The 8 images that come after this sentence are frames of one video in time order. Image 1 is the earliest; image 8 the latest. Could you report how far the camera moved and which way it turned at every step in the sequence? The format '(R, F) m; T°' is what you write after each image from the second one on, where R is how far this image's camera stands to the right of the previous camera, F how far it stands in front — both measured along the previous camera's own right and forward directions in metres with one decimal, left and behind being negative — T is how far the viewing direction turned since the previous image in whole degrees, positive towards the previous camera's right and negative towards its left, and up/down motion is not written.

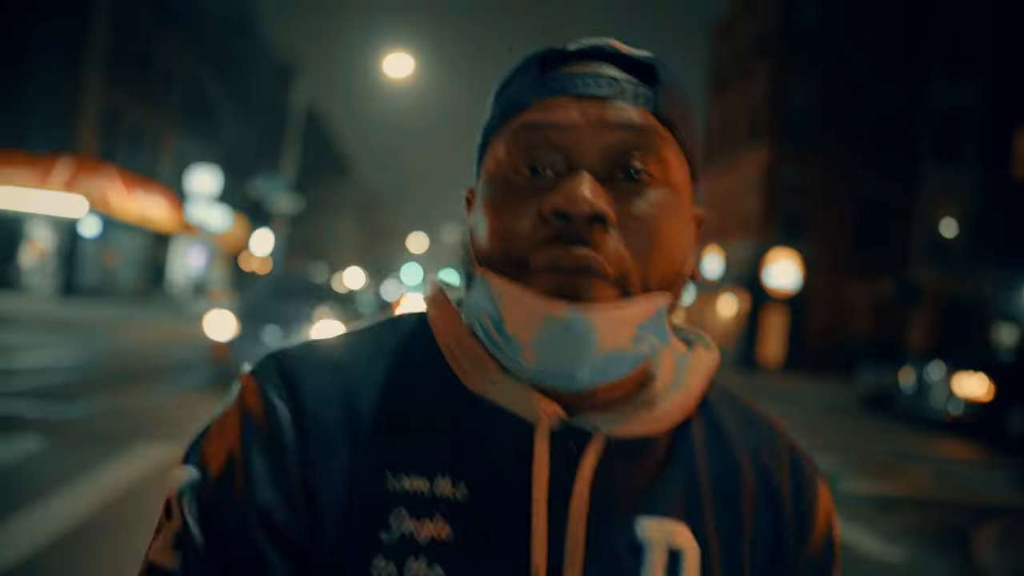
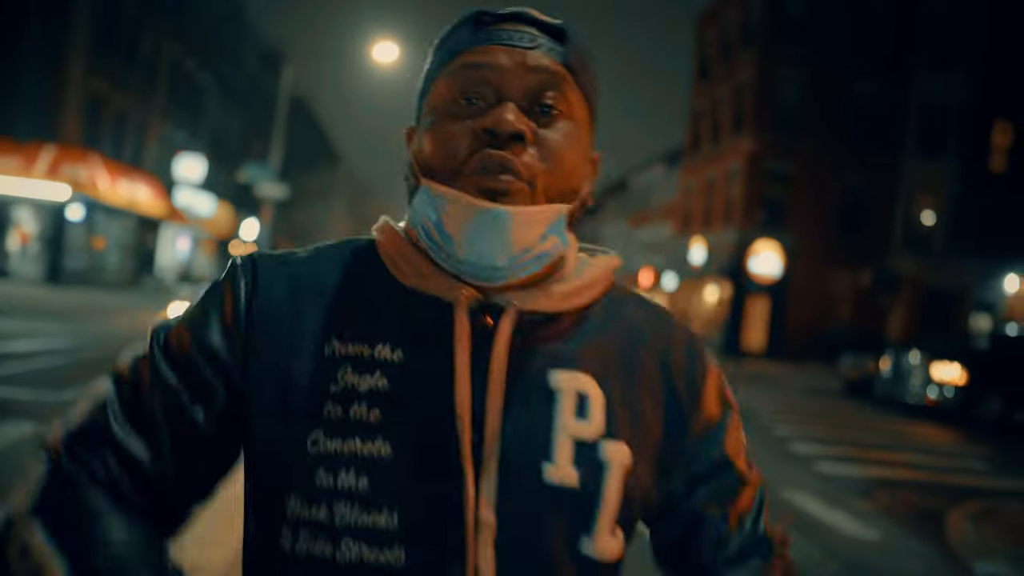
(-0.1, -0.2) m; +1°
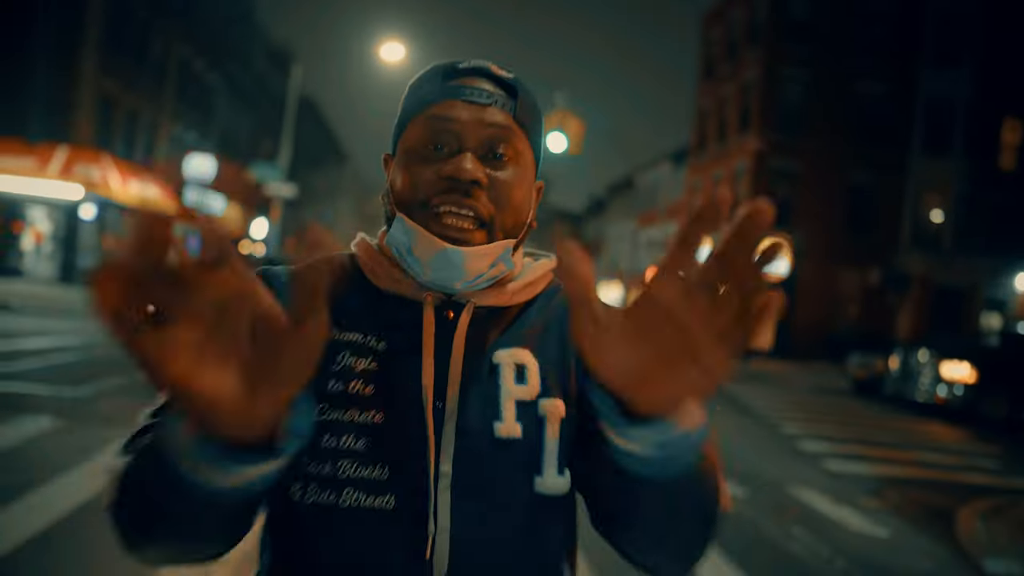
(0.0, 0.0) m; 0°
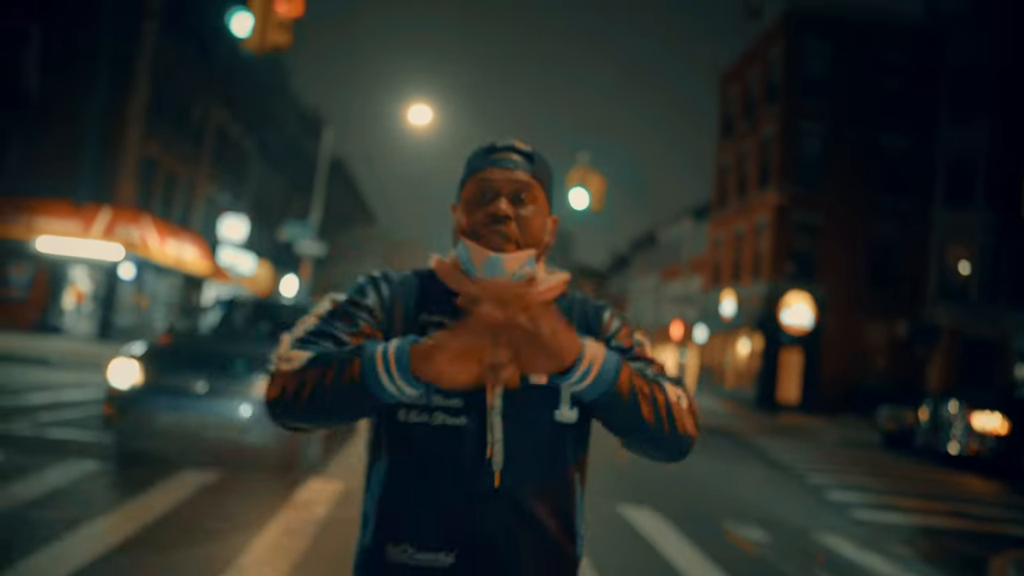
(0.0, -0.3) m; -2°
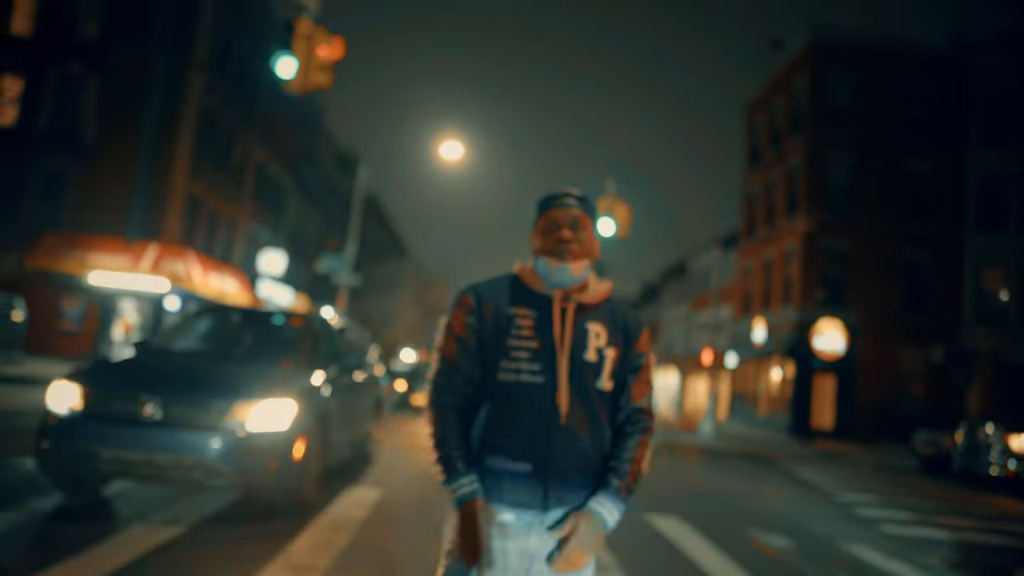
(0.0, -0.5) m; -2°
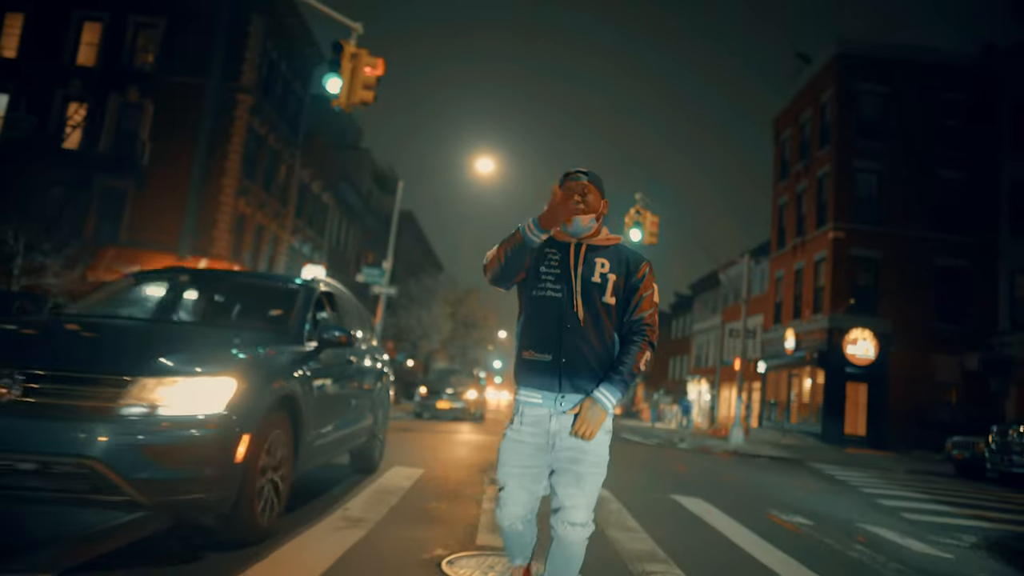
(0.0, -0.7) m; -3°
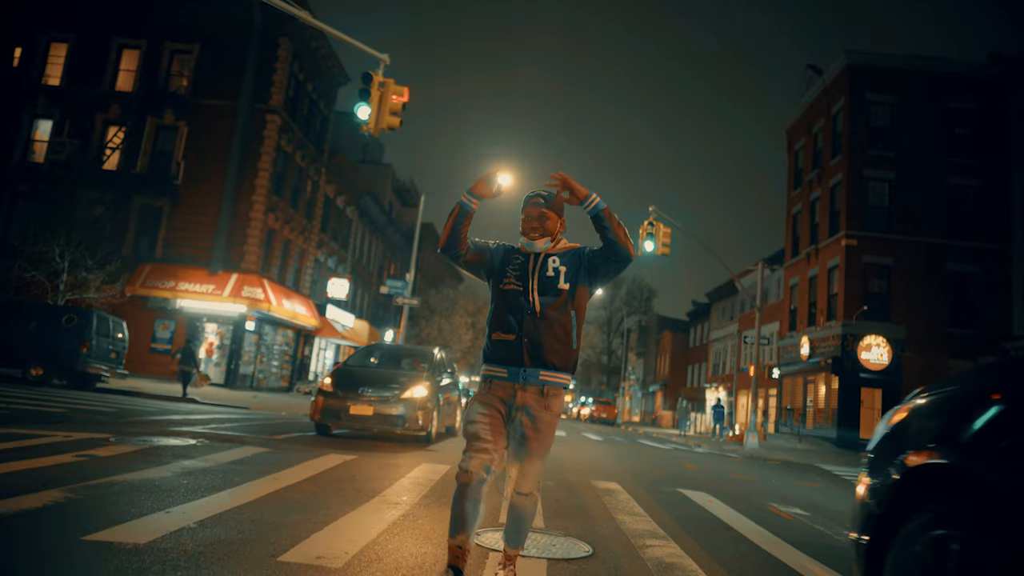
(0.0, -0.8) m; -1°
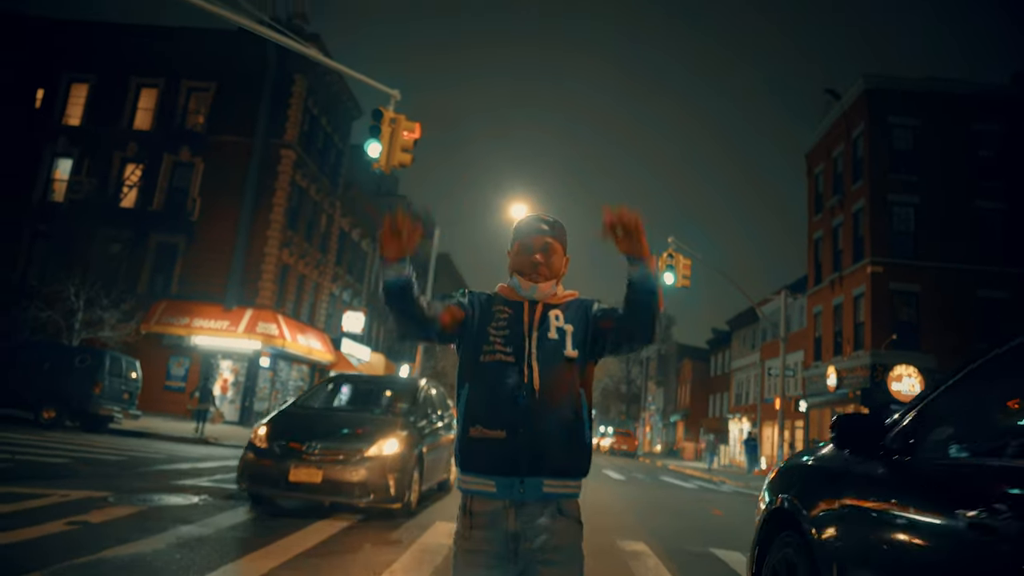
(0.0, +0.5) m; -1°
